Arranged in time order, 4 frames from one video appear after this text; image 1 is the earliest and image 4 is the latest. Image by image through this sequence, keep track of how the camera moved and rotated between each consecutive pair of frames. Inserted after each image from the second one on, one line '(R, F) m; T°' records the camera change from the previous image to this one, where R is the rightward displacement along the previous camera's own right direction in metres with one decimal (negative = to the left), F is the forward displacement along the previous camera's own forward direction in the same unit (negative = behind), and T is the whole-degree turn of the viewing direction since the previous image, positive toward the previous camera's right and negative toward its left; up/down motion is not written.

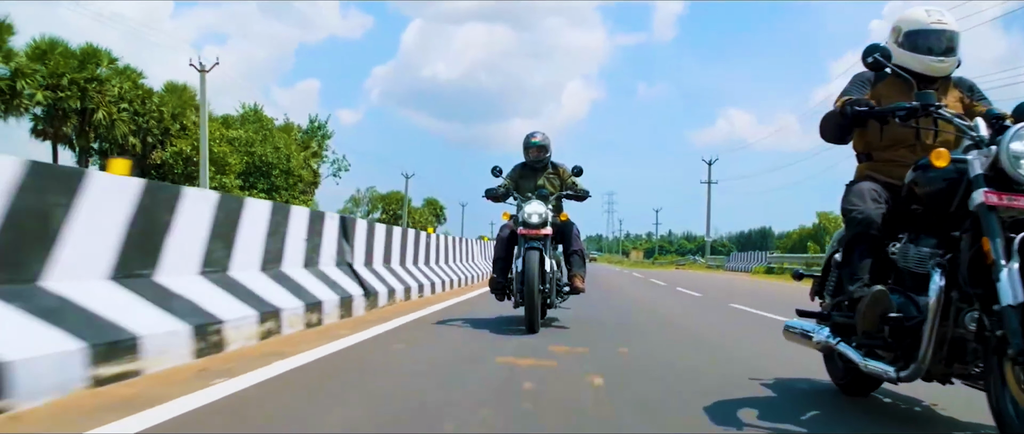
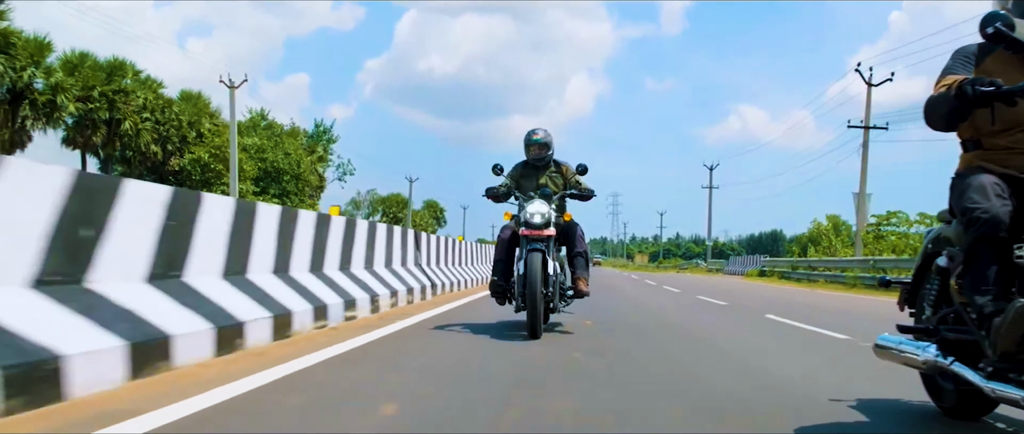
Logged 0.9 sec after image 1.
(0.0, +0.6) m; 0°
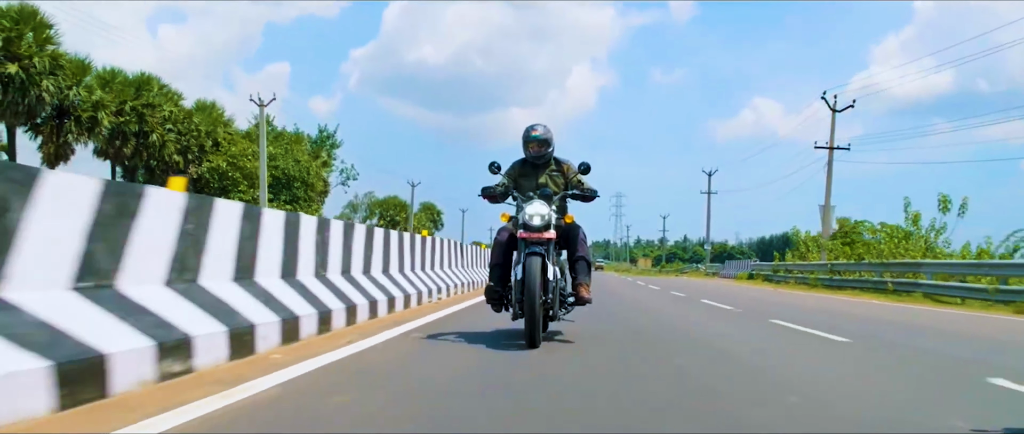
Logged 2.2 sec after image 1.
(0.0, +0.8) m; 0°
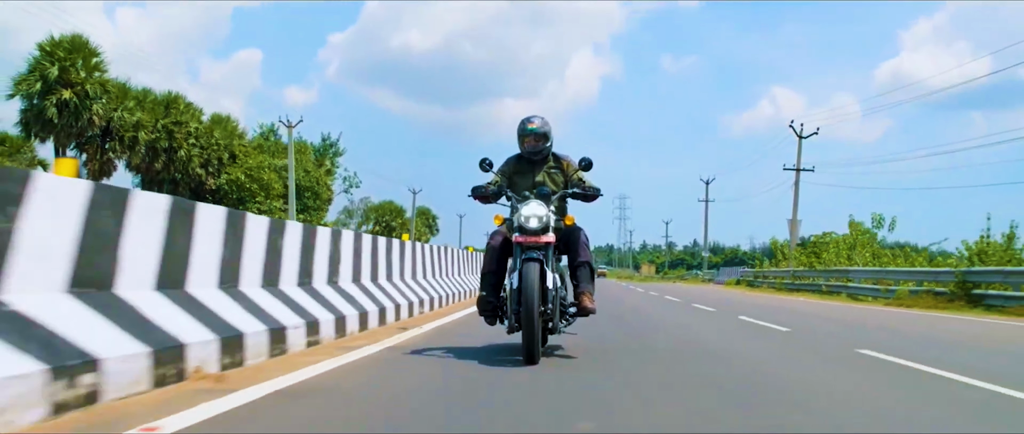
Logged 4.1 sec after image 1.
(+0.1, +1.1) m; 0°
